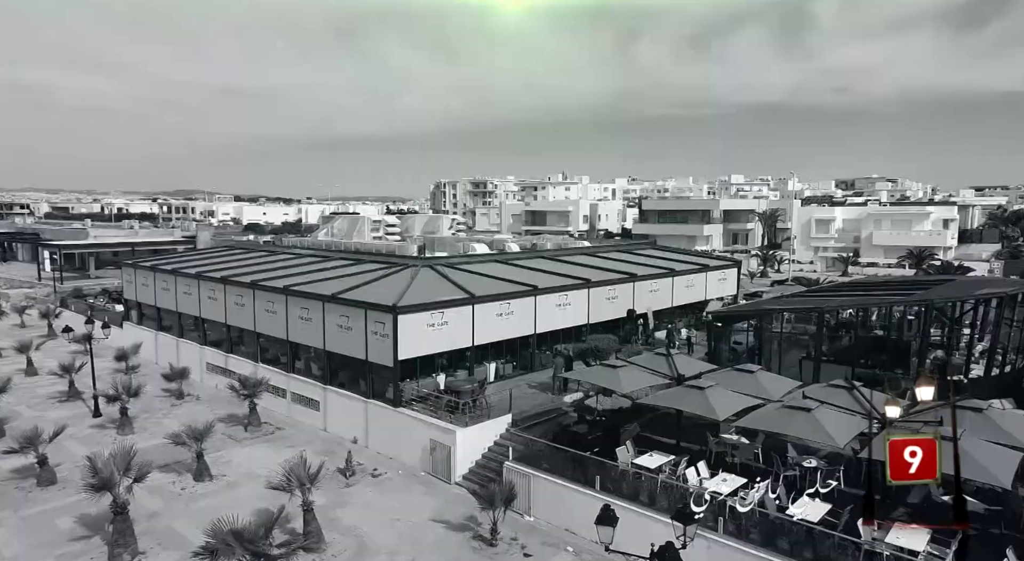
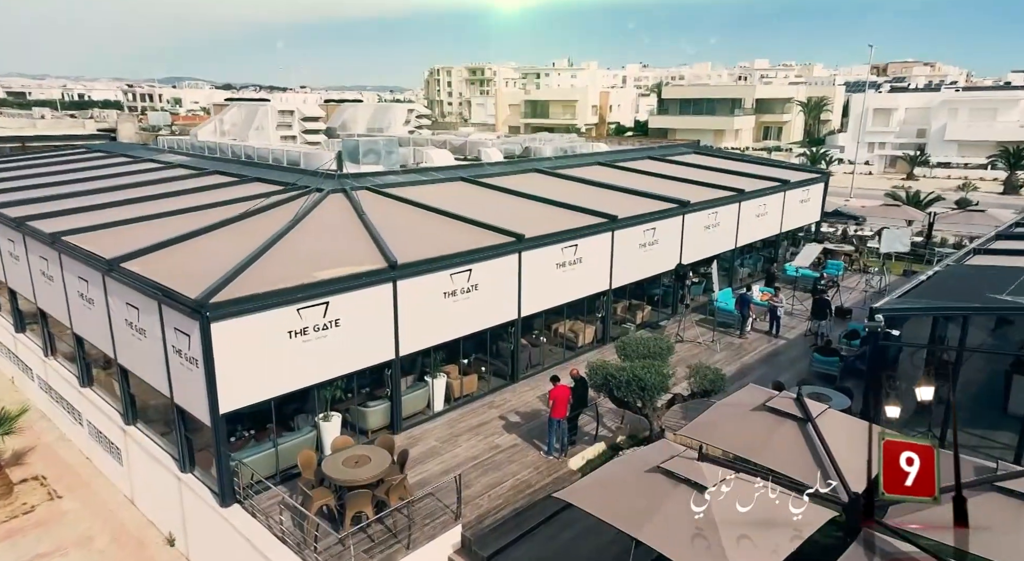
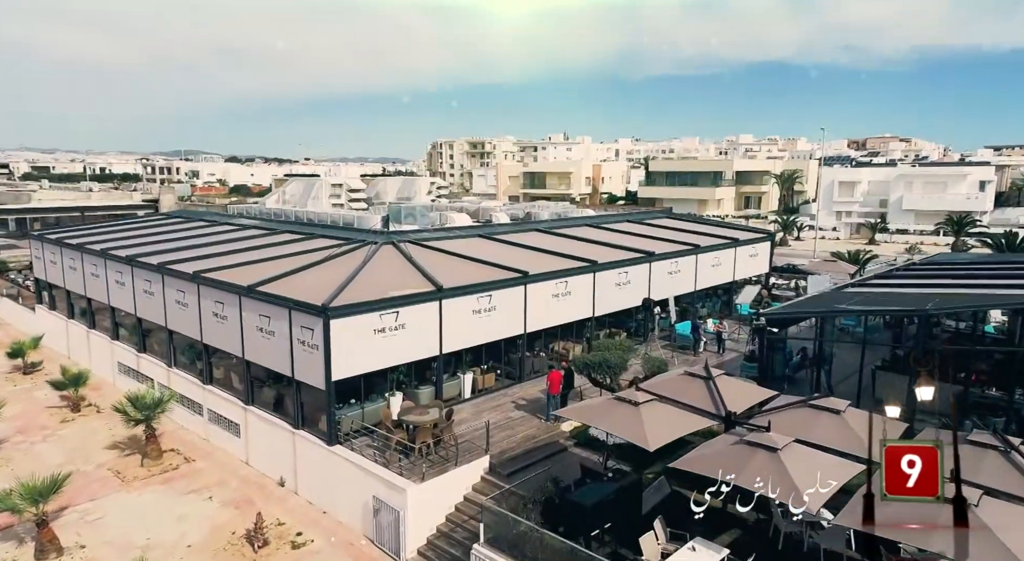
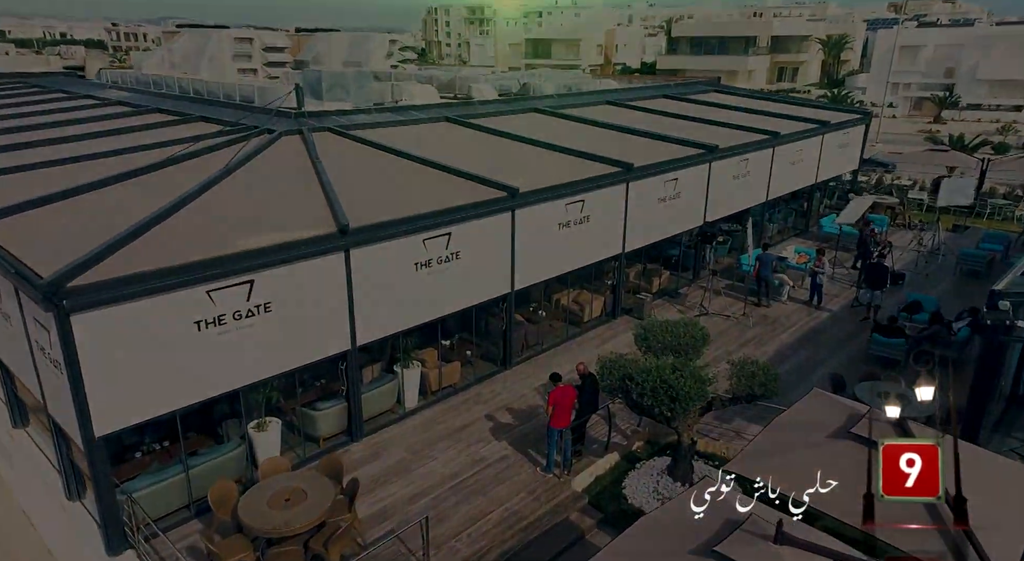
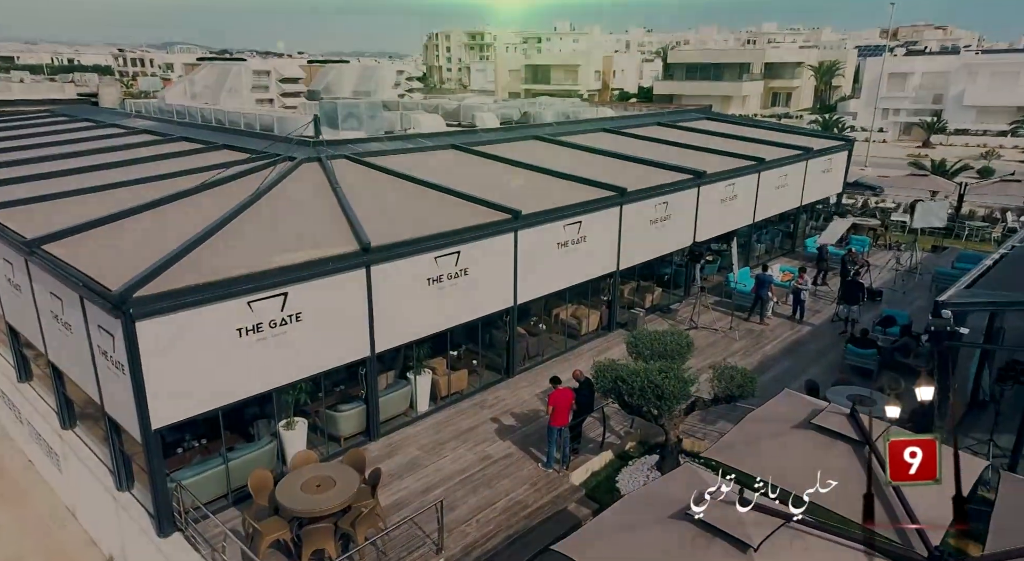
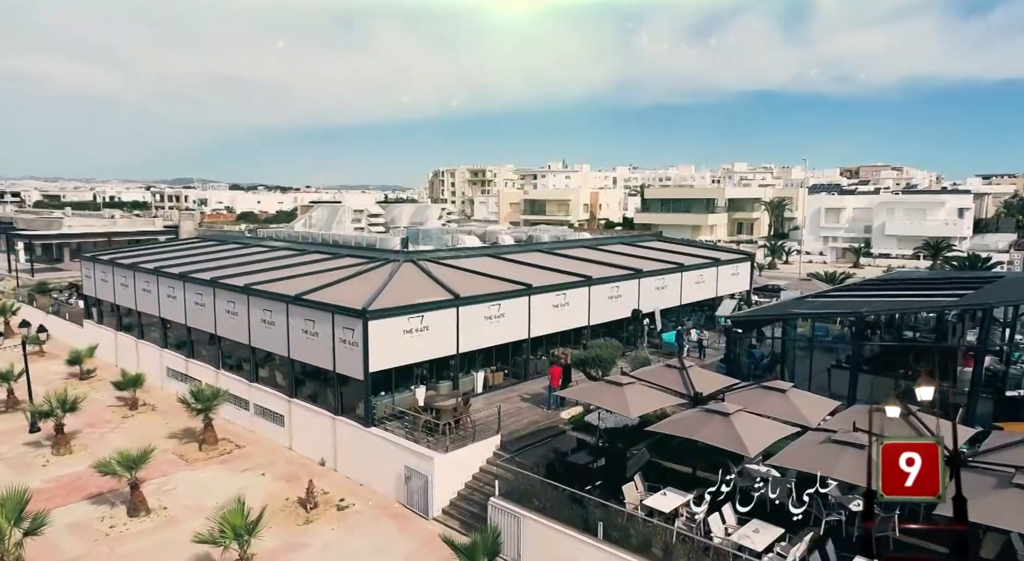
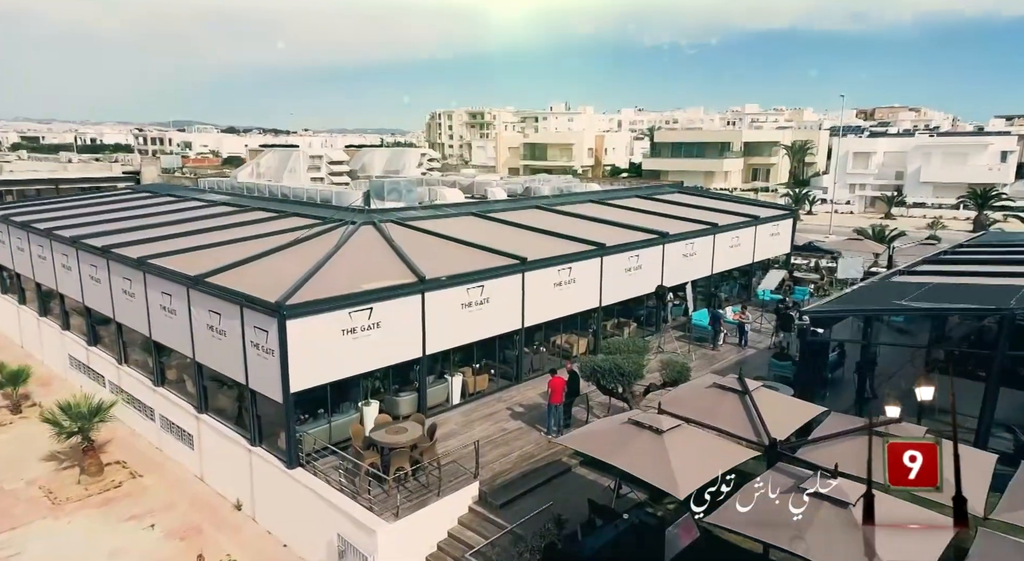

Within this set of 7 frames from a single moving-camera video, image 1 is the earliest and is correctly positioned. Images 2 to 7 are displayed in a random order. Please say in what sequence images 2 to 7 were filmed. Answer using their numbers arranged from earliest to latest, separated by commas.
6, 3, 7, 2, 5, 4
